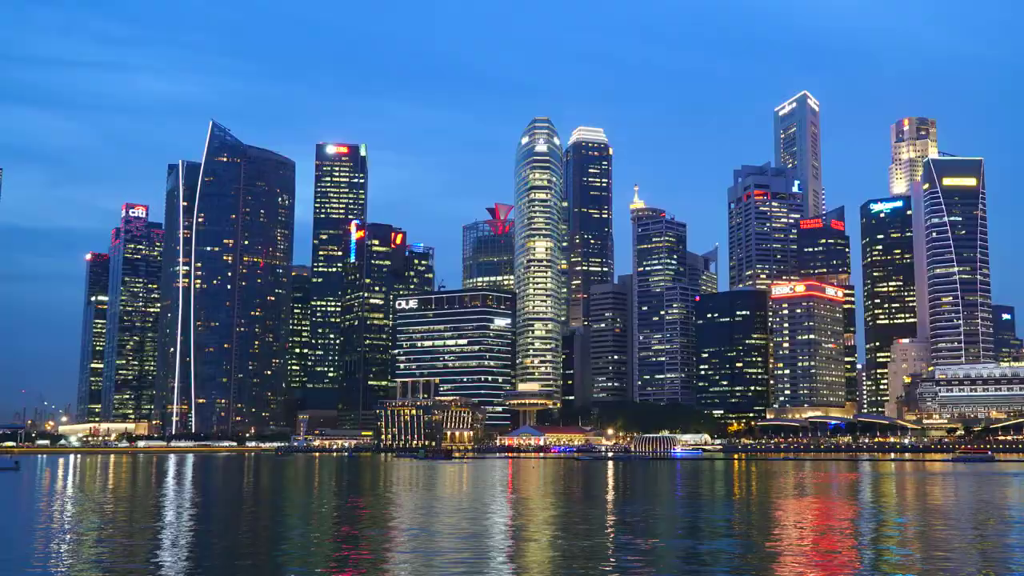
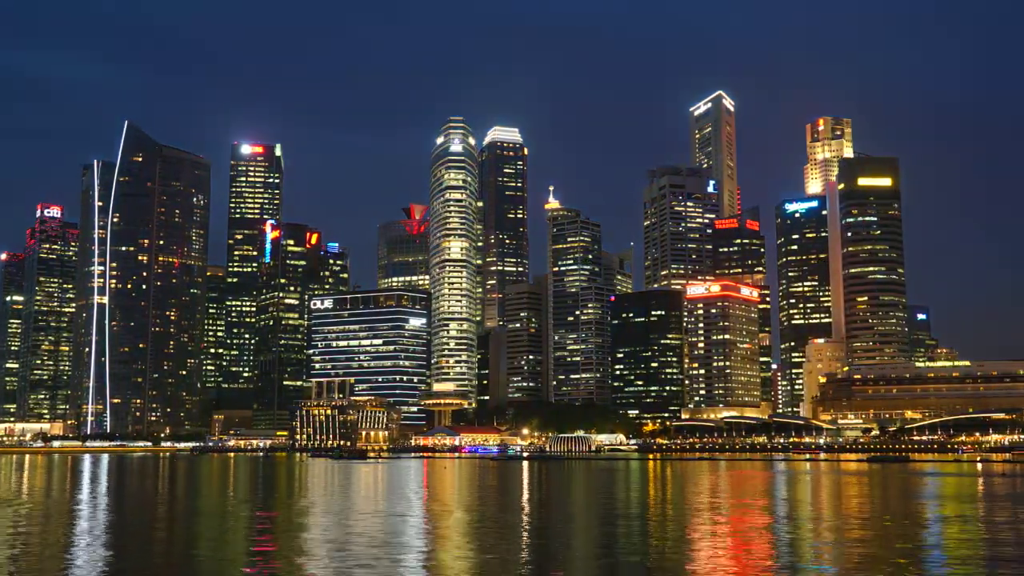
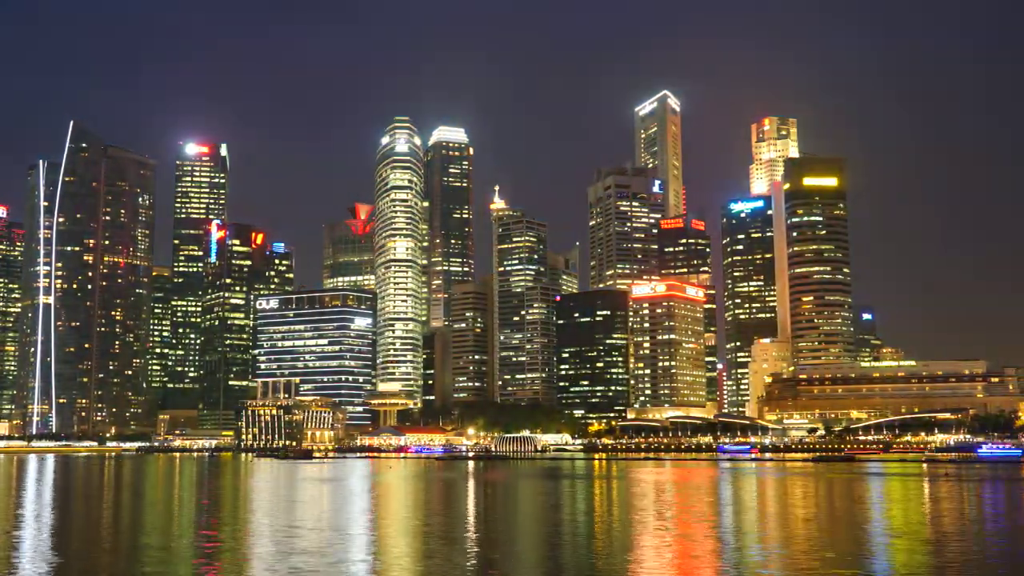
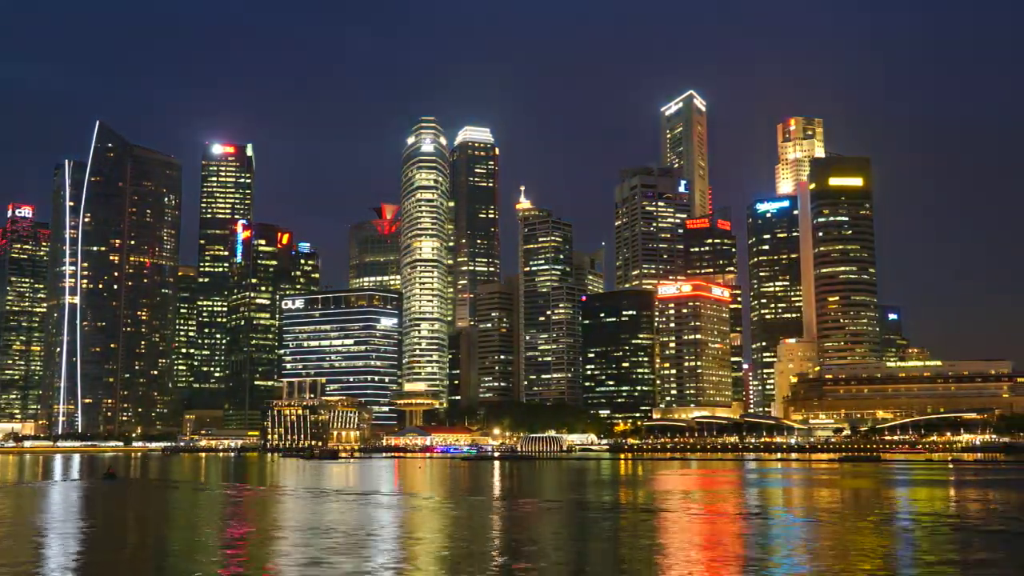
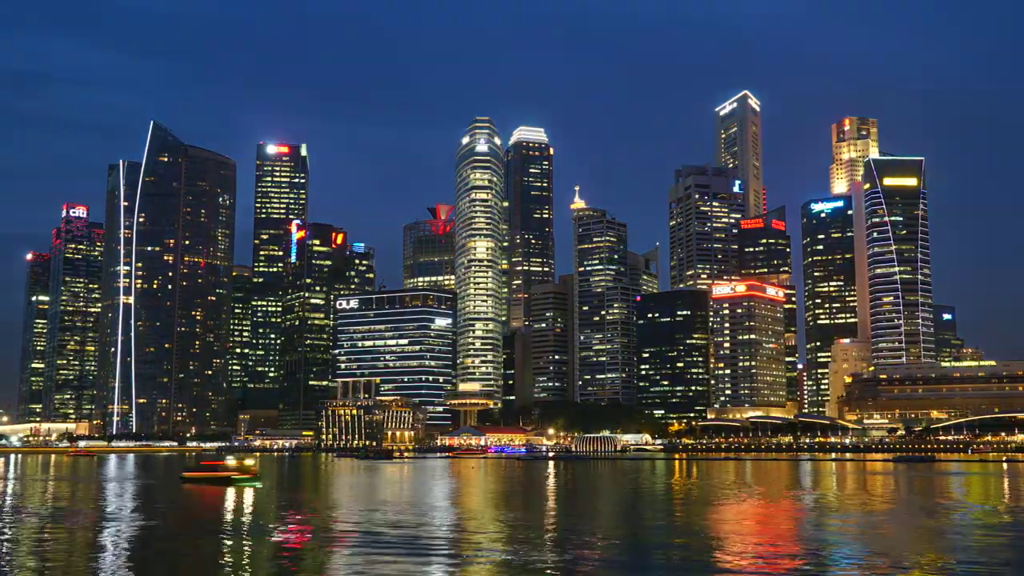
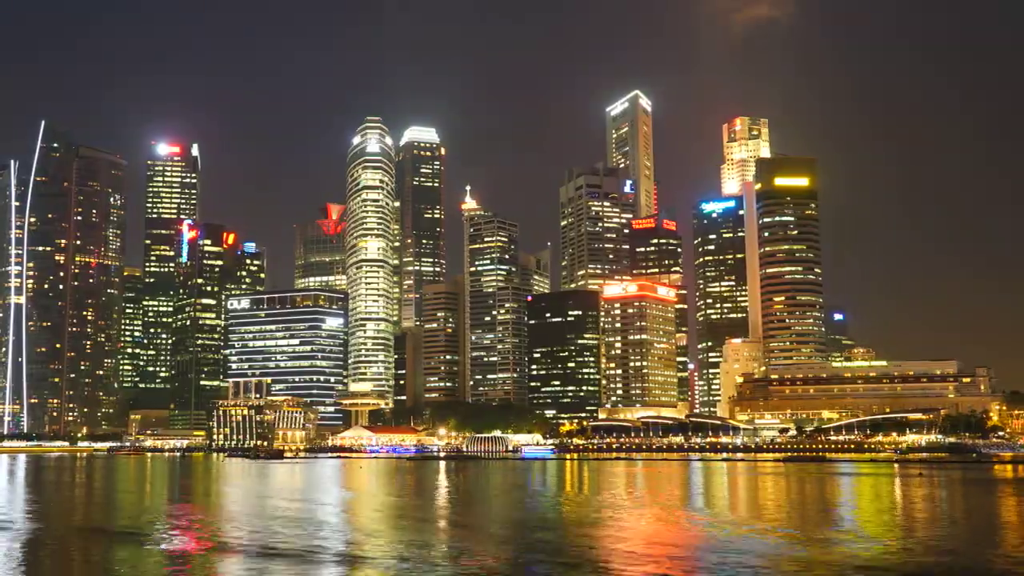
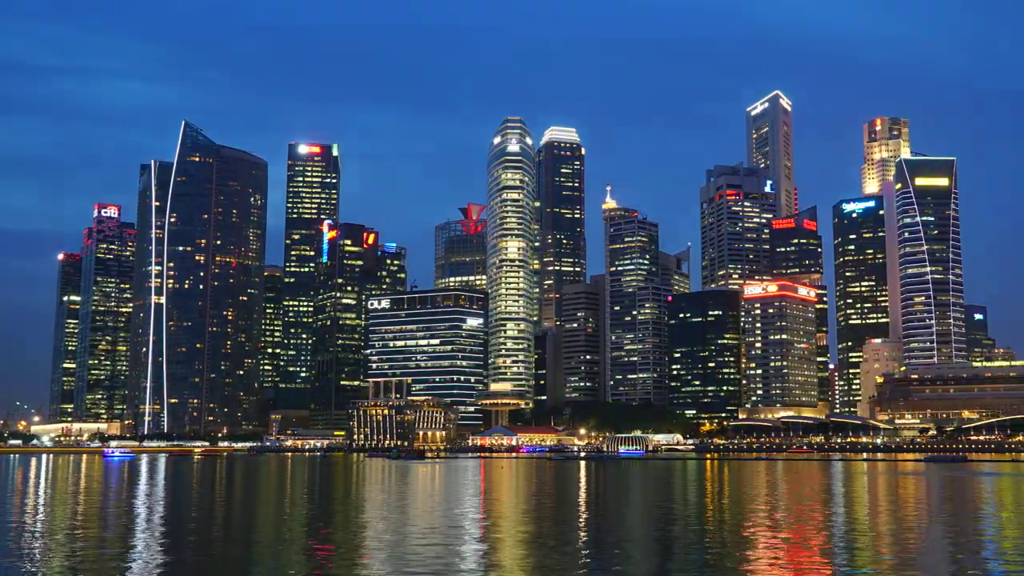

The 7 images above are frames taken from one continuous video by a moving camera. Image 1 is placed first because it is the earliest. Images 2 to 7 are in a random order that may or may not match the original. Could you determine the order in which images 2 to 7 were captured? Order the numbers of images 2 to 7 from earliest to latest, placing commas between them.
7, 5, 2, 4, 3, 6
